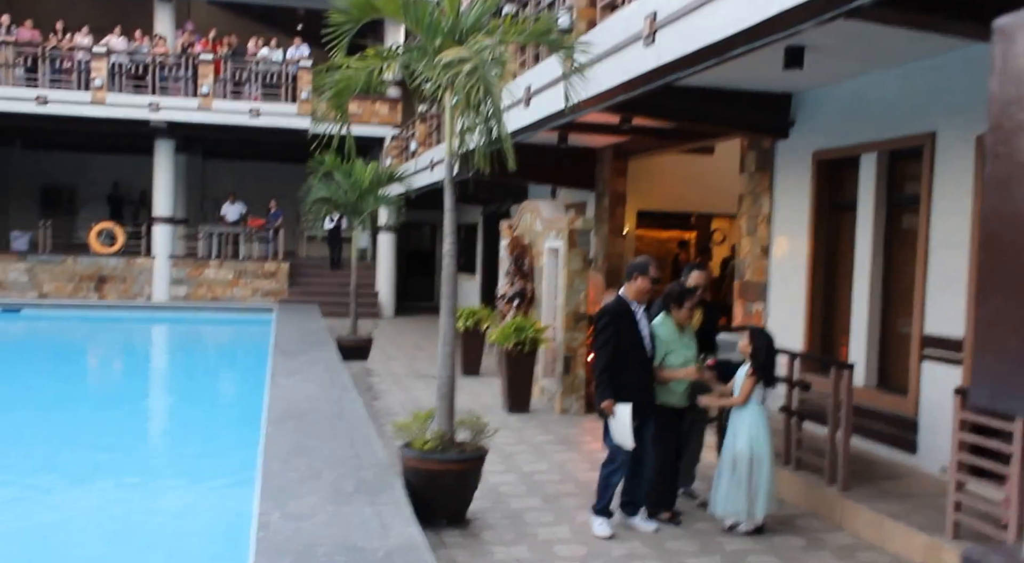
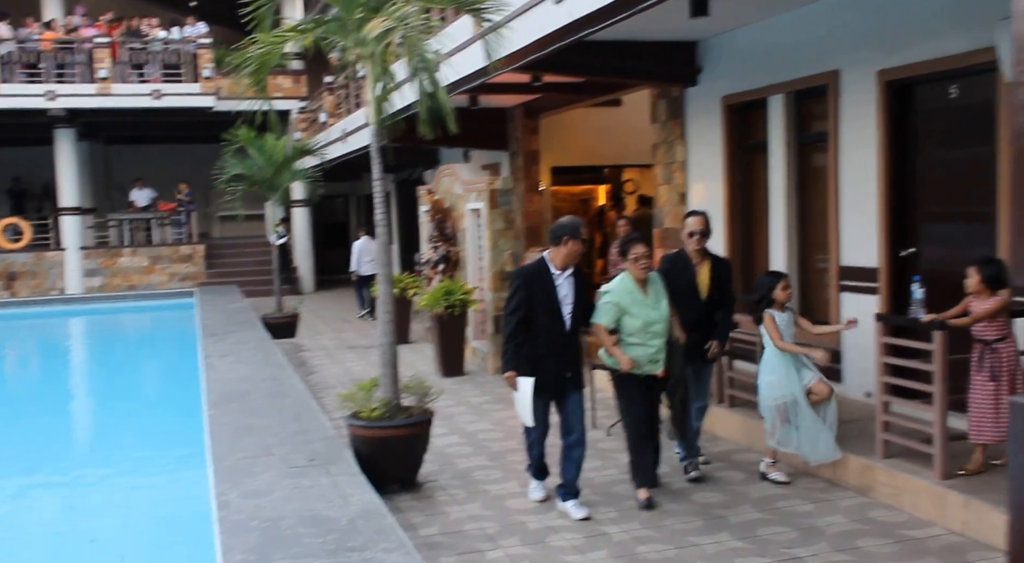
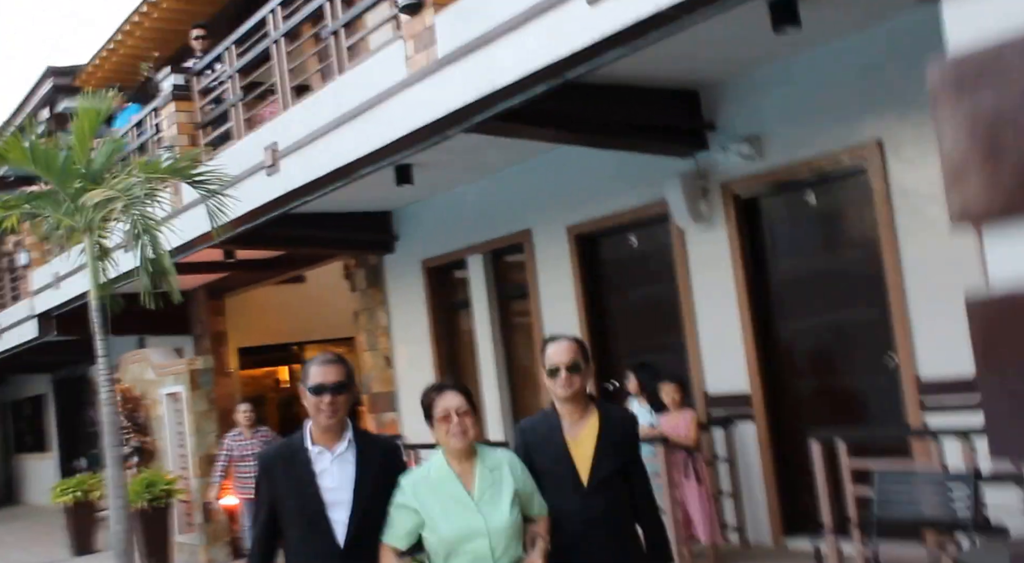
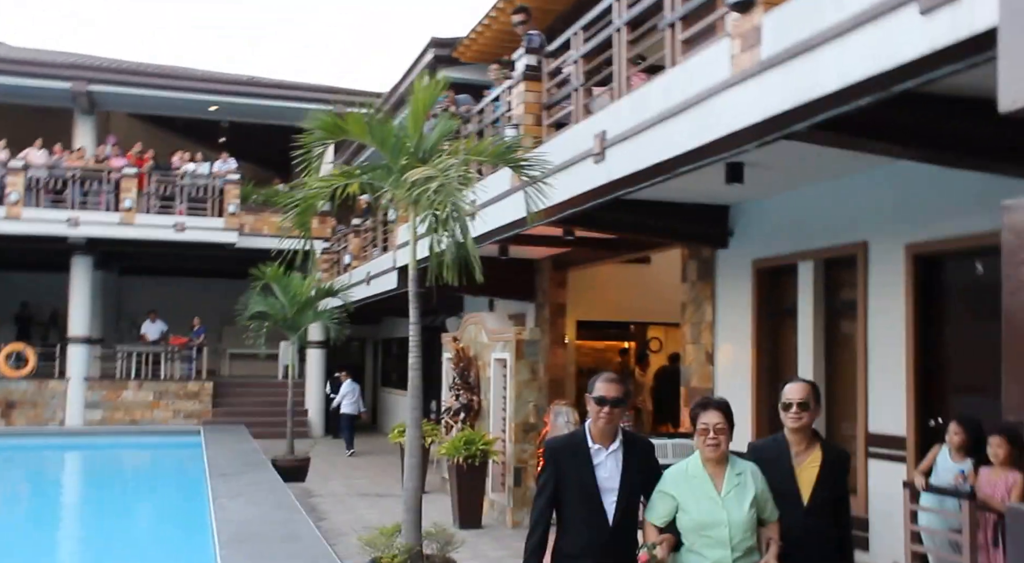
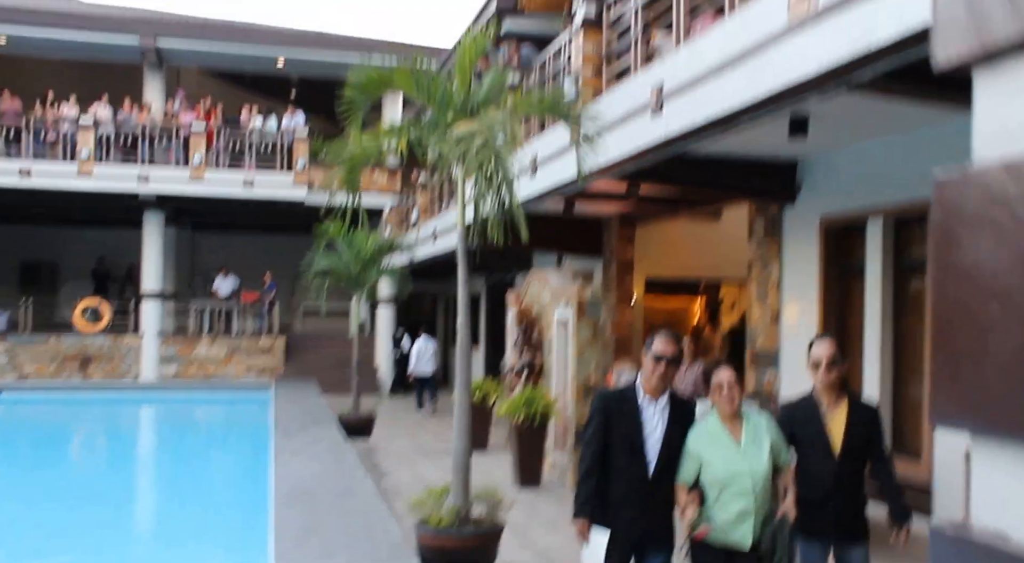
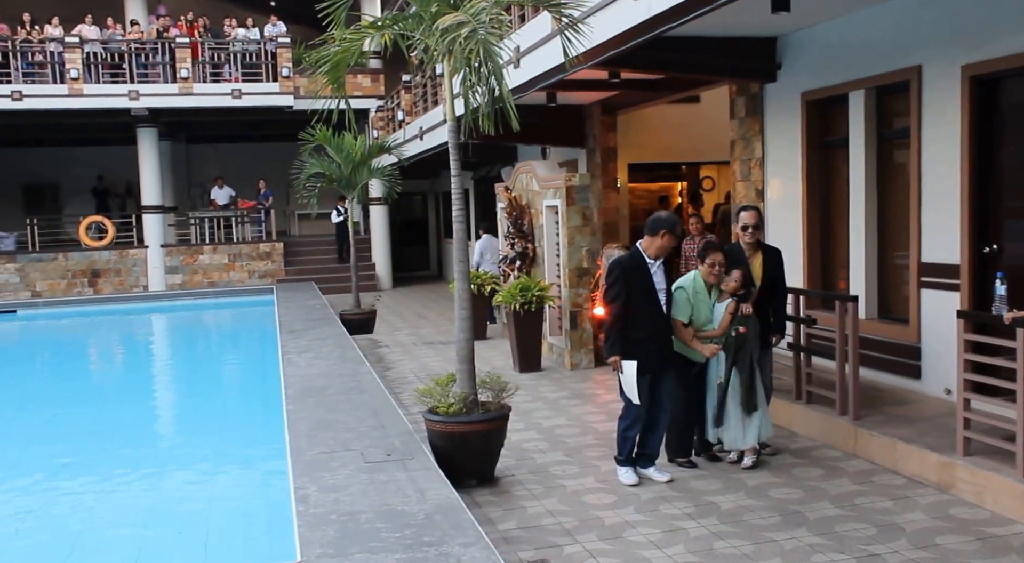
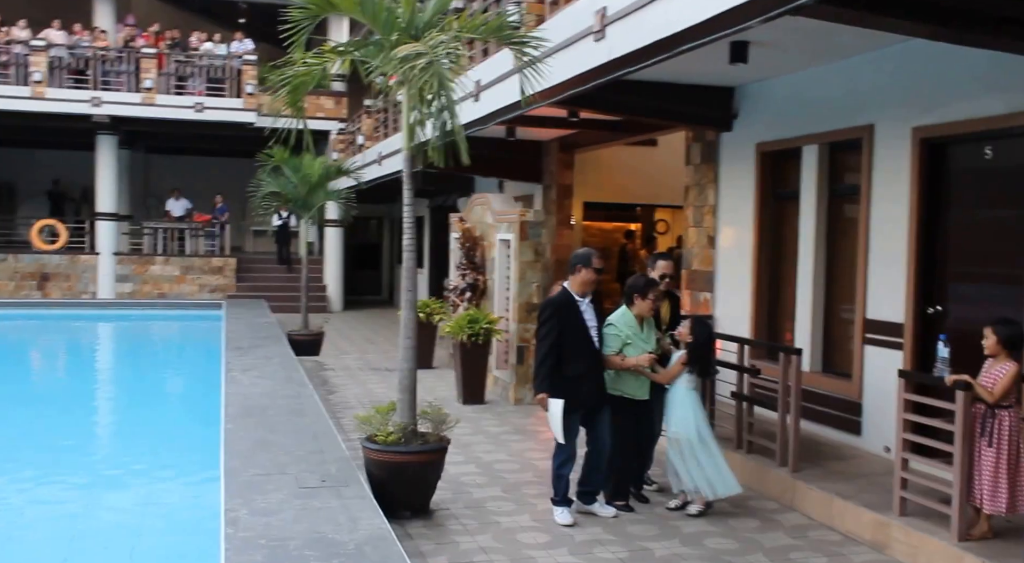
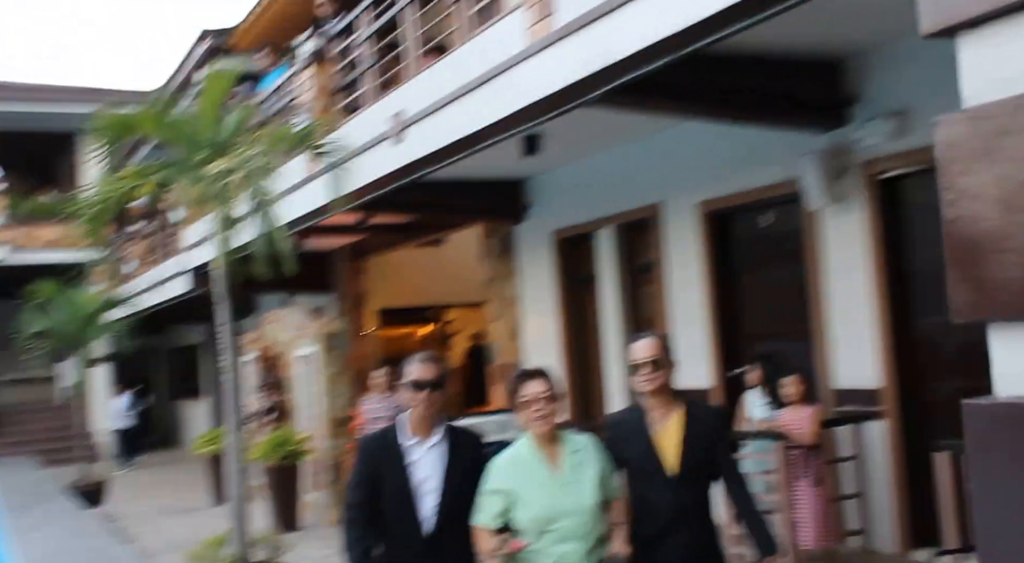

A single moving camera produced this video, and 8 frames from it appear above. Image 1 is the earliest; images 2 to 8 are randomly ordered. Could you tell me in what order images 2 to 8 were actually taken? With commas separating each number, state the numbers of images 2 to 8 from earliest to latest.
7, 6, 2, 5, 4, 8, 3
